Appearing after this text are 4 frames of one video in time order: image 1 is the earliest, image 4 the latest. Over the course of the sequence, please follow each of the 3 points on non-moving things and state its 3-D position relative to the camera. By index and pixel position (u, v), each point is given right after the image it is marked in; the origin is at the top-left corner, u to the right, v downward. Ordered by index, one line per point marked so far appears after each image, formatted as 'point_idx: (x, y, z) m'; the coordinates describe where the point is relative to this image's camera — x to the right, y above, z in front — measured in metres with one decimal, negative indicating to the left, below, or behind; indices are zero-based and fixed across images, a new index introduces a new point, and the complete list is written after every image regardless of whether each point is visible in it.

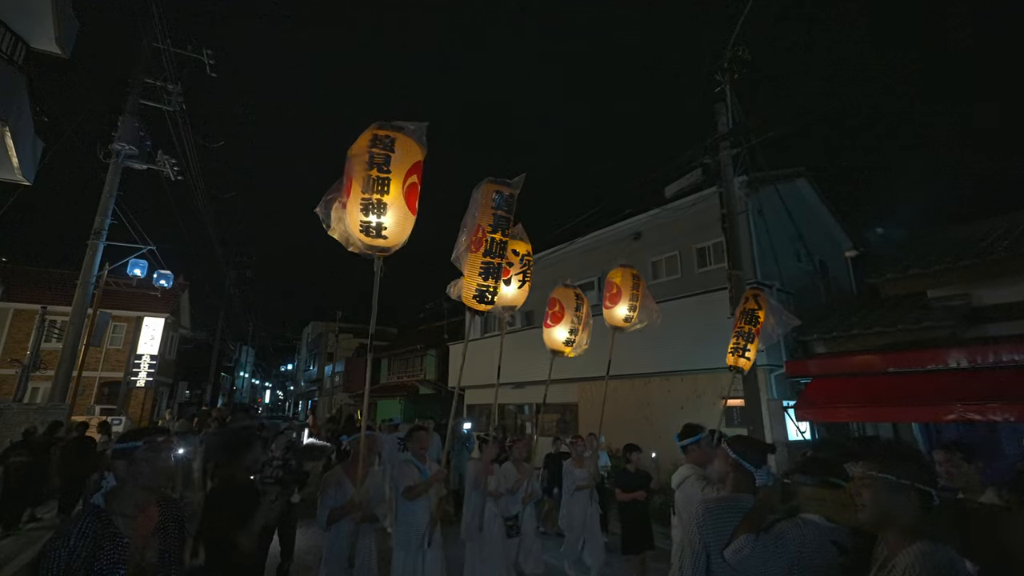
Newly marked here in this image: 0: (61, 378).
0: (-10.7, -2.1, +11.8) m
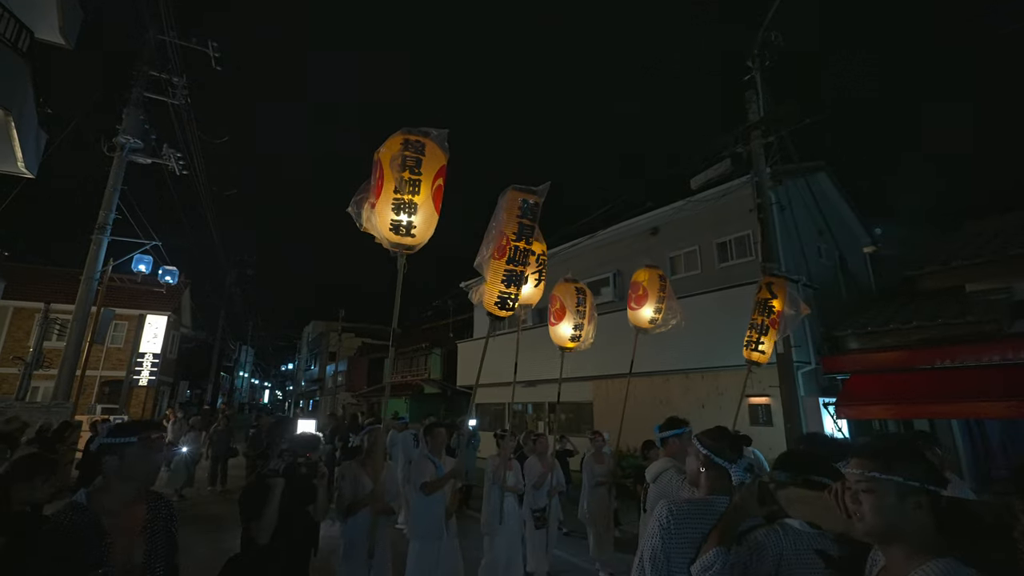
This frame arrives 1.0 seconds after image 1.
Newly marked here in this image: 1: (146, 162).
0: (-10.4, -2.0, +11.5) m
1: (-10.1, +3.5, +13.6) m
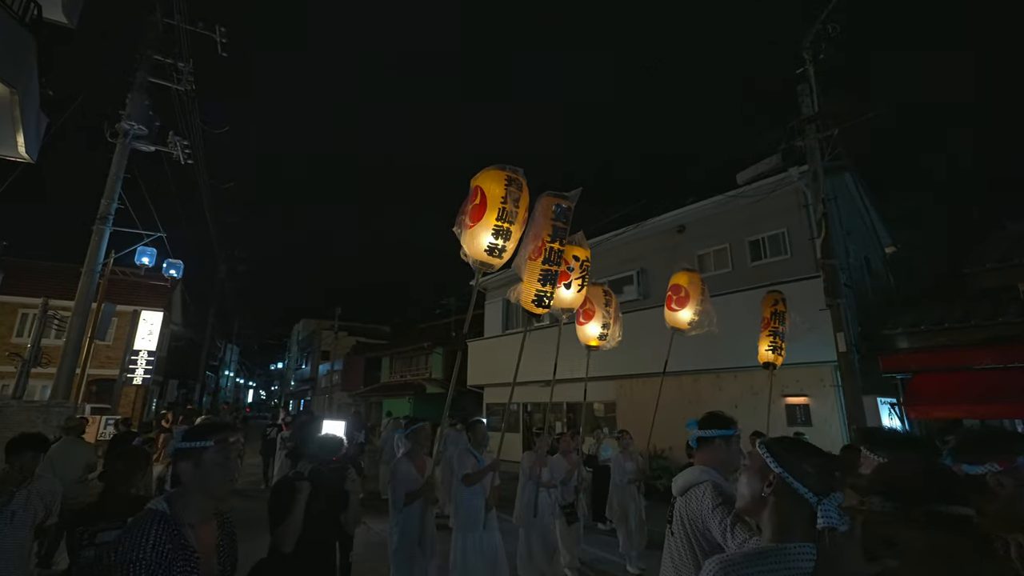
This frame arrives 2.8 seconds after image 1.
0: (-9.8, -1.9, +10.9) m
1: (-9.6, +3.7, +13.1) m
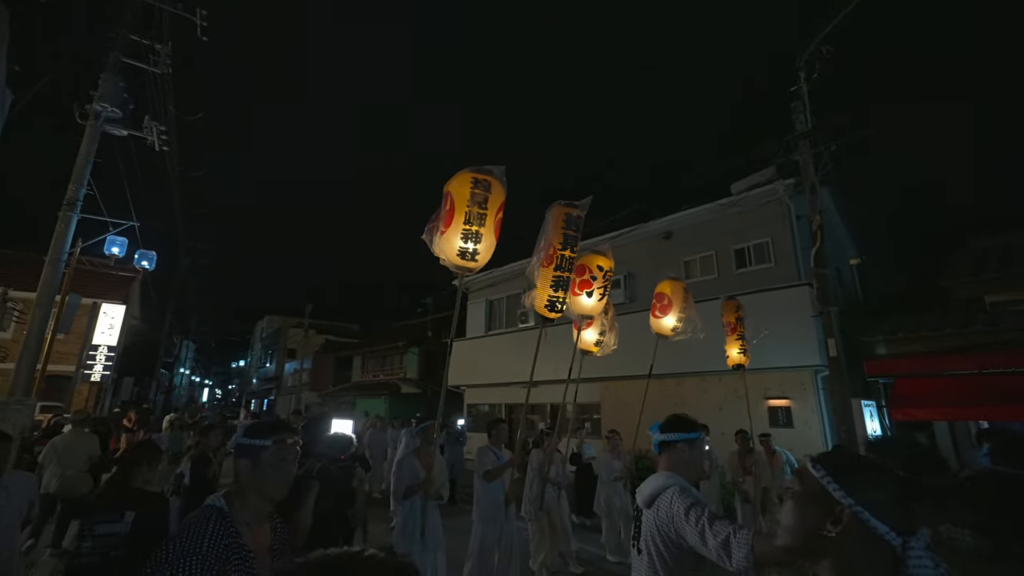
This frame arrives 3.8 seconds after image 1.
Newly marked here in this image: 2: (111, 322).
0: (-10.1, -1.6, +10.2) m
1: (-9.8, +3.9, +12.4) m
2: (-15.3, -1.3, +18.6) m
